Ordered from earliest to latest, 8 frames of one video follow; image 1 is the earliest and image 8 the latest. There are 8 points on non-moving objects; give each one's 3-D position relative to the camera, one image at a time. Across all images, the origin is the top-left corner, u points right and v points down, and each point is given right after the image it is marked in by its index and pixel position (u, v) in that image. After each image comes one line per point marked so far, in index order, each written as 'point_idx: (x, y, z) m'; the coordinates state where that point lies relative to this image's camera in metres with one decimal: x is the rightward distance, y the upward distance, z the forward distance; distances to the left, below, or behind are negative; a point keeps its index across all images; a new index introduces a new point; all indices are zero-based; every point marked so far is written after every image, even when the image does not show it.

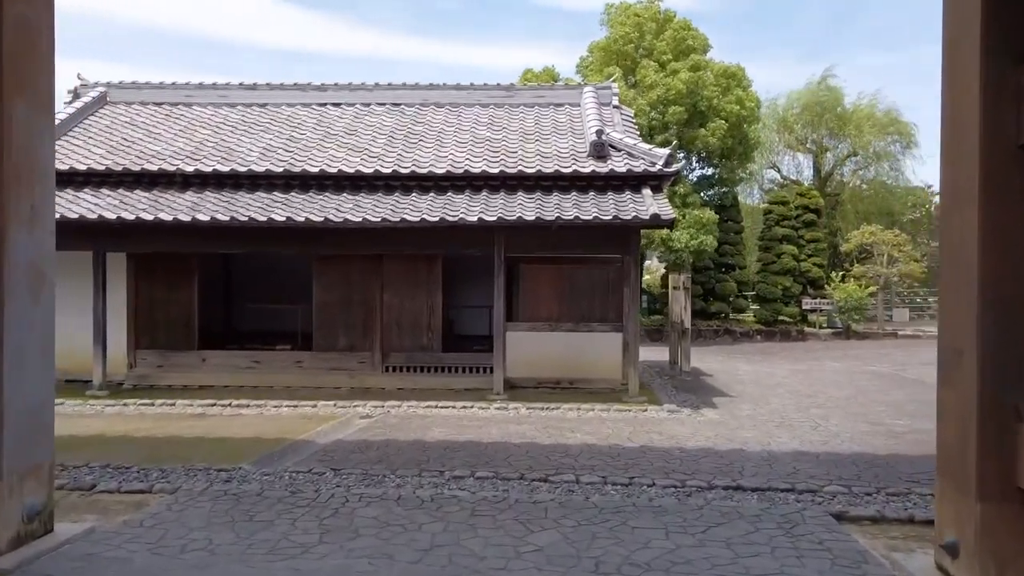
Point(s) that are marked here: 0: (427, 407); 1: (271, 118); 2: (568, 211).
0: (-1.1, -1.5, +10.0) m
1: (-3.9, +2.8, +12.7) m
2: (+0.7, +1.0, +10.2) m
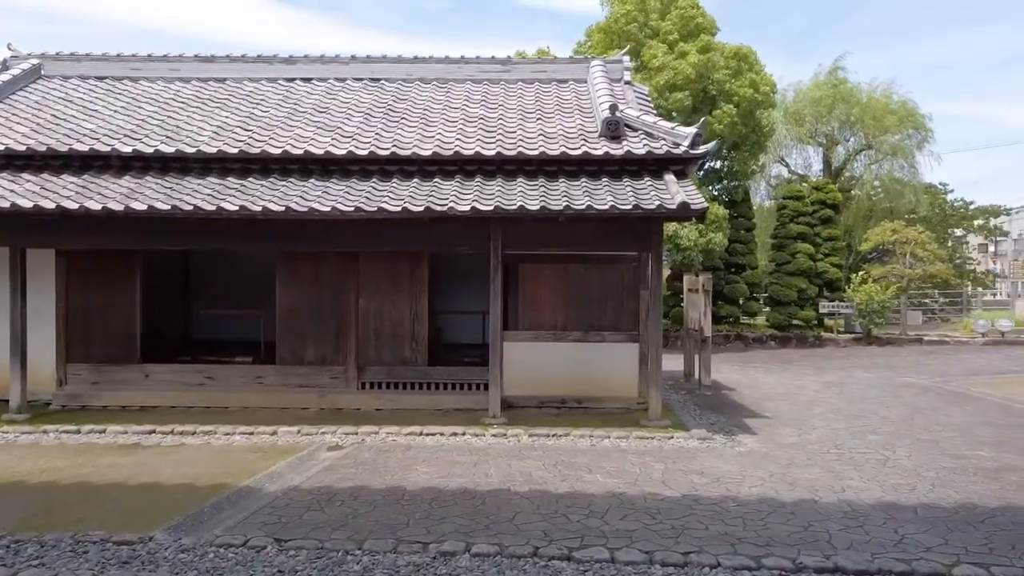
0: (-1.1, -1.6, +8.3) m
1: (-3.9, +2.7, +11.0) m
2: (+0.7, +1.0, +8.6) m
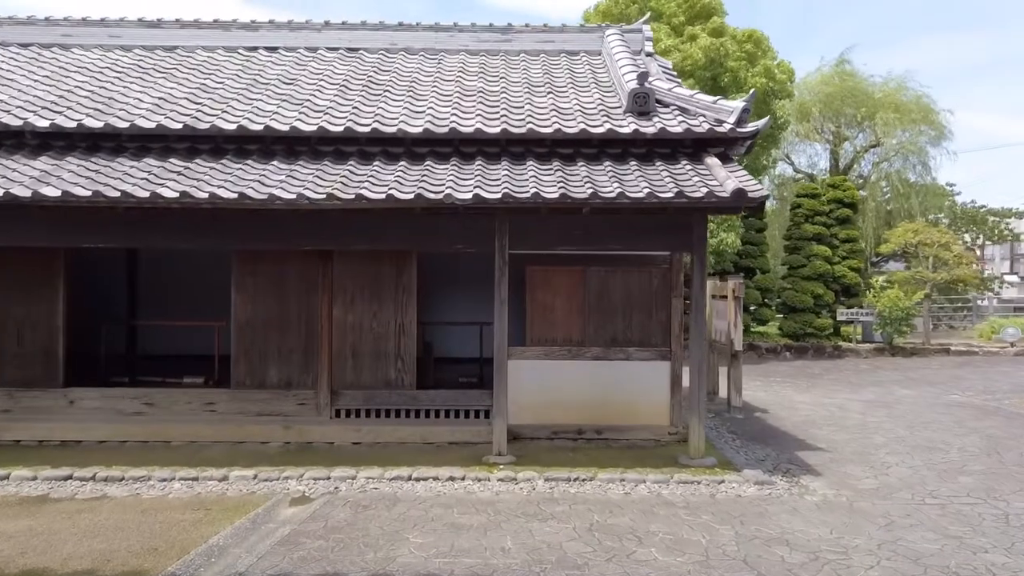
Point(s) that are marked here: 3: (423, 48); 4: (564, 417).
0: (-1.0, -1.6, +6.6) m
1: (-3.9, +2.6, +9.2) m
2: (+0.8, +0.9, +6.9) m
3: (-1.1, +3.0, +9.9) m
4: (+0.5, -1.3, +8.1) m
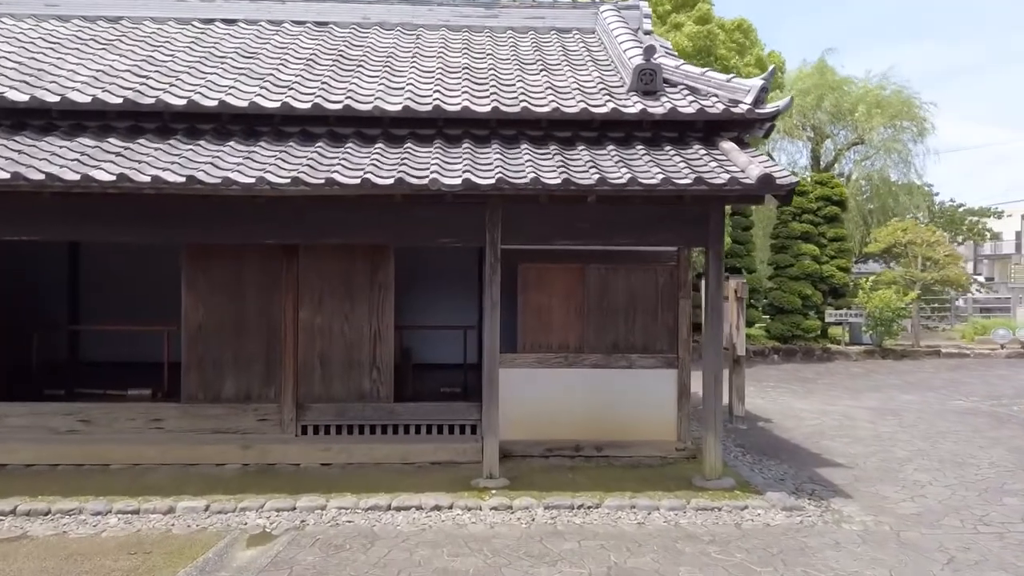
0: (-1.0, -1.6, +5.7) m
1: (-4.0, +2.6, +8.2) m
2: (+0.8, +0.9, +6.1) m
3: (-1.3, +3.0, +9.0) m
4: (+0.4, -1.3, +7.2) m
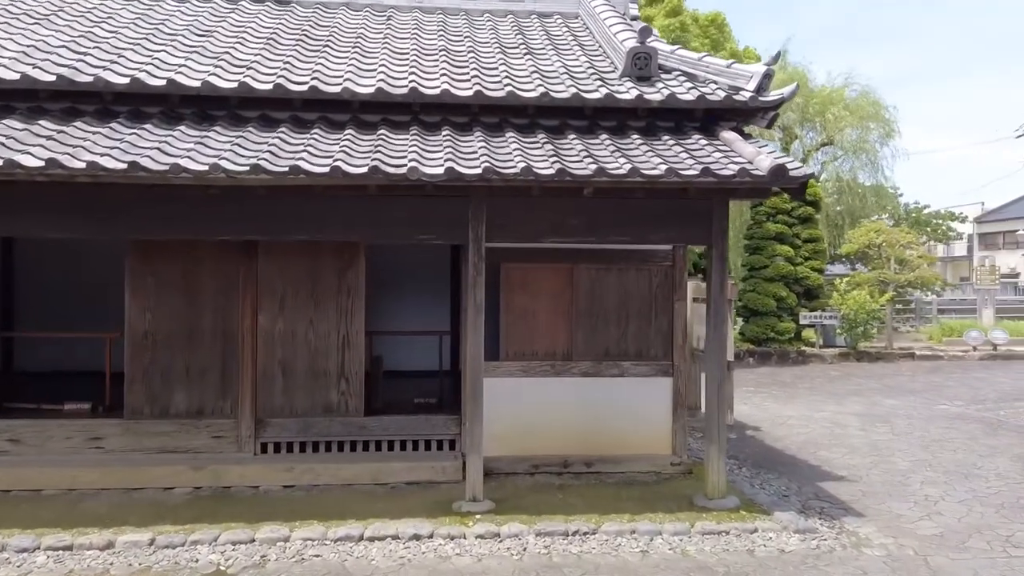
0: (-1.1, -1.6, +5.0) m
1: (-4.2, +2.6, +7.4) m
2: (+0.7, +0.9, +5.5) m
3: (-1.5, +3.0, +8.3) m
4: (+0.3, -1.3, +6.6) m
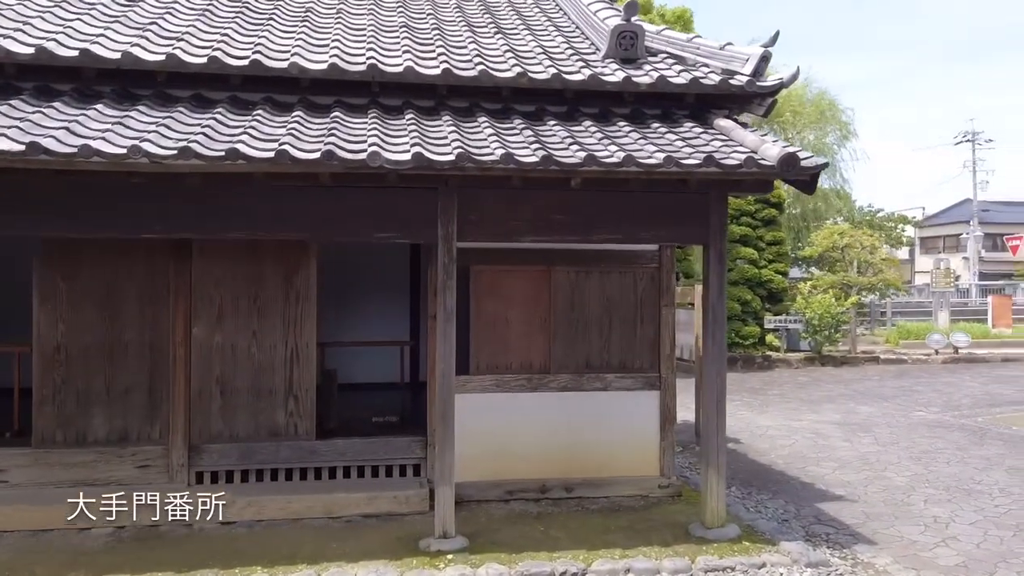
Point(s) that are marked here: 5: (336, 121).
0: (-1.2, -1.7, +4.2) m
1: (-4.5, +2.6, +6.4) m
2: (+0.5, +0.9, +4.9) m
3: (-1.8, +2.9, +7.5) m
4: (+0.1, -1.4, +5.9) m
5: (-1.1, +1.0, +5.0) m
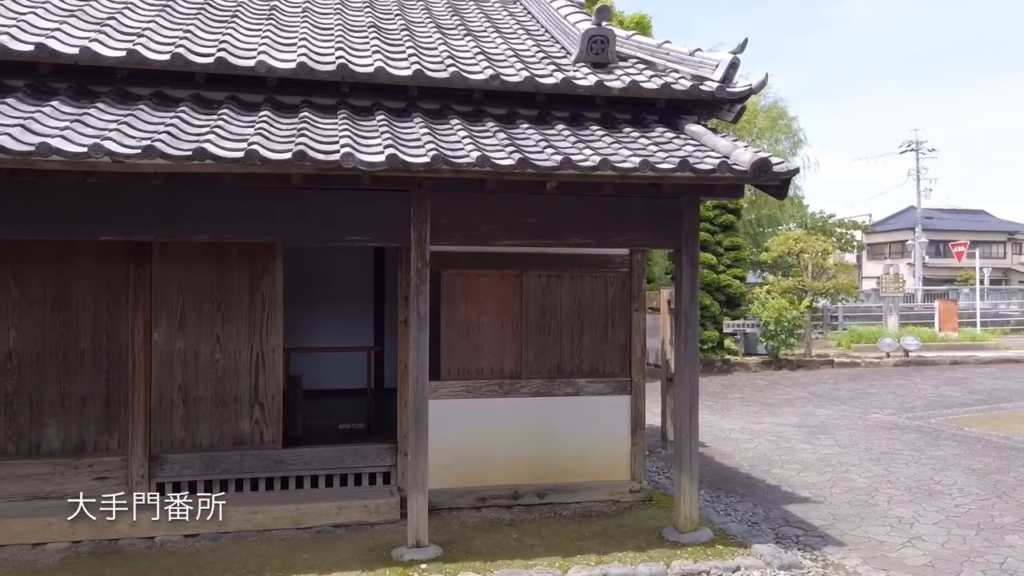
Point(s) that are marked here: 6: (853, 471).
0: (-1.3, -1.7, +4.1) m
1: (-4.7, +2.5, +6.1) m
2: (+0.4, +0.8, +4.8) m
3: (-2.1, +2.9, +7.4) m
4: (-0.1, -1.4, +5.9) m
5: (-1.3, +1.0, +4.9) m
6: (+3.2, -1.7, +7.5) m
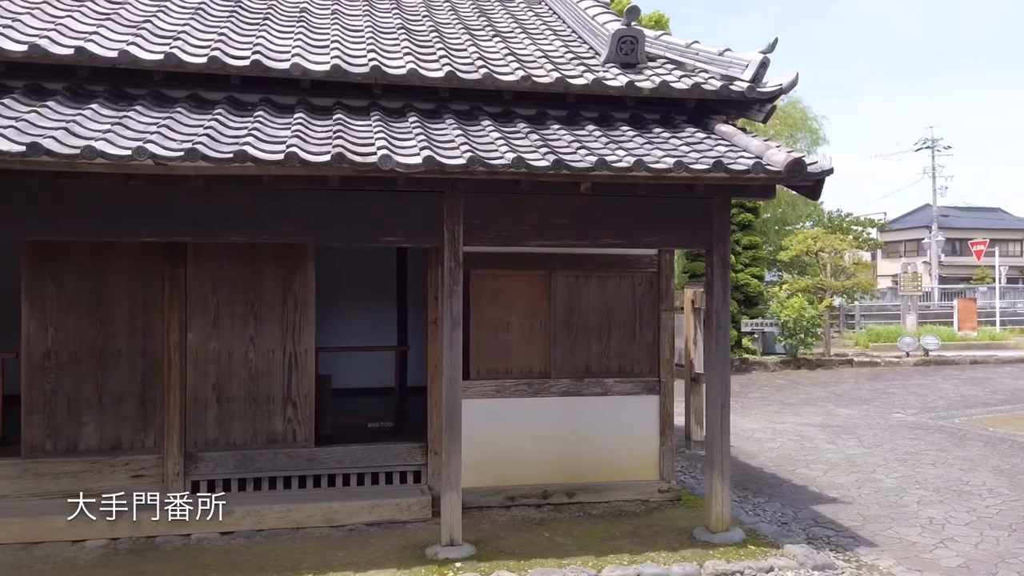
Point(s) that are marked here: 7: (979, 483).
0: (-1.1, -1.7, +4.2) m
1: (-4.5, +2.5, +6.2) m
2: (+0.6, +0.8, +4.9) m
3: (-1.9, +2.9, +7.4) m
4: (+0.1, -1.4, +5.9) m
5: (-1.1, +1.0, +4.9) m
6: (+3.5, -1.7, +7.5) m
7: (+4.2, -1.7, +7.0) m
